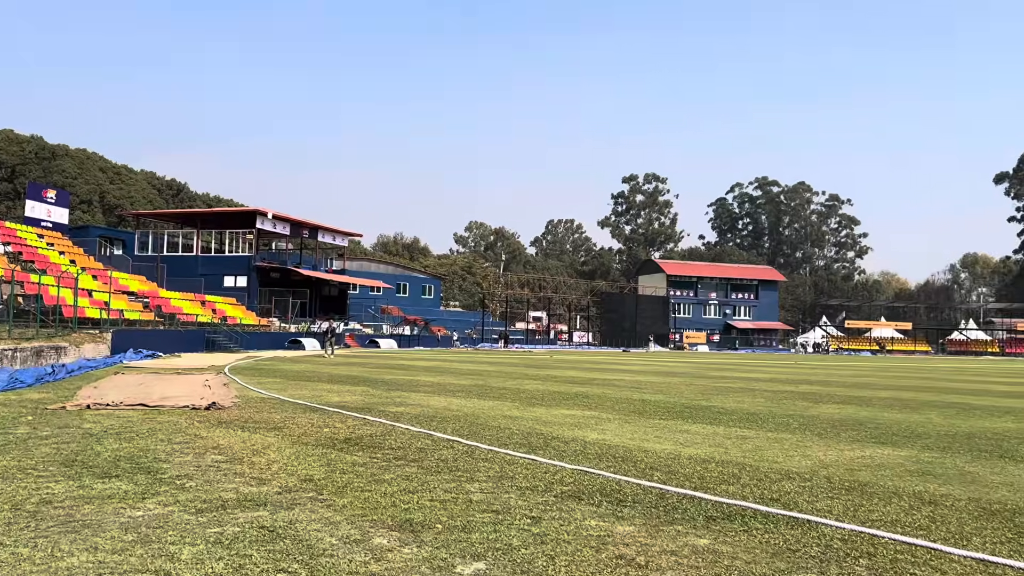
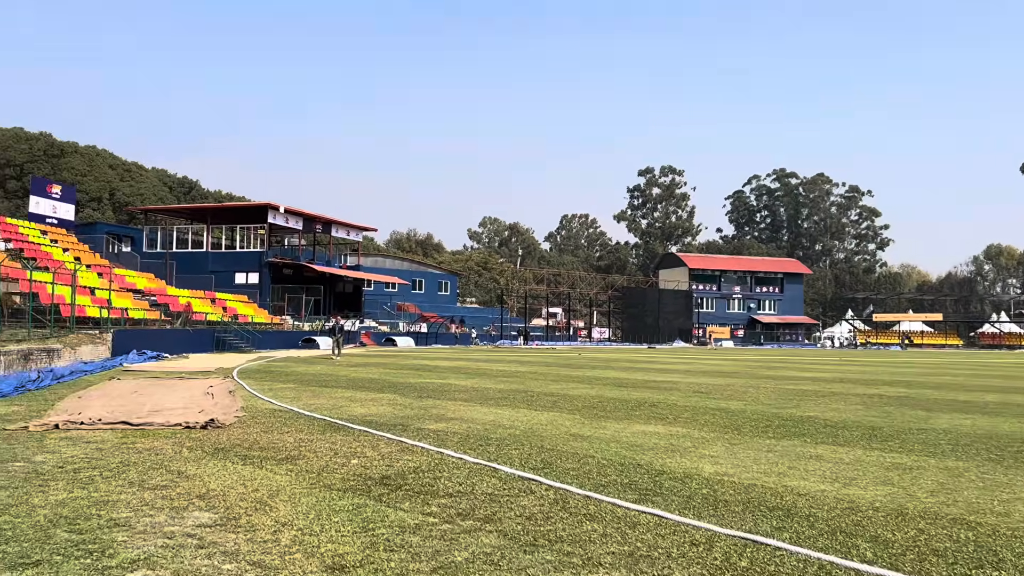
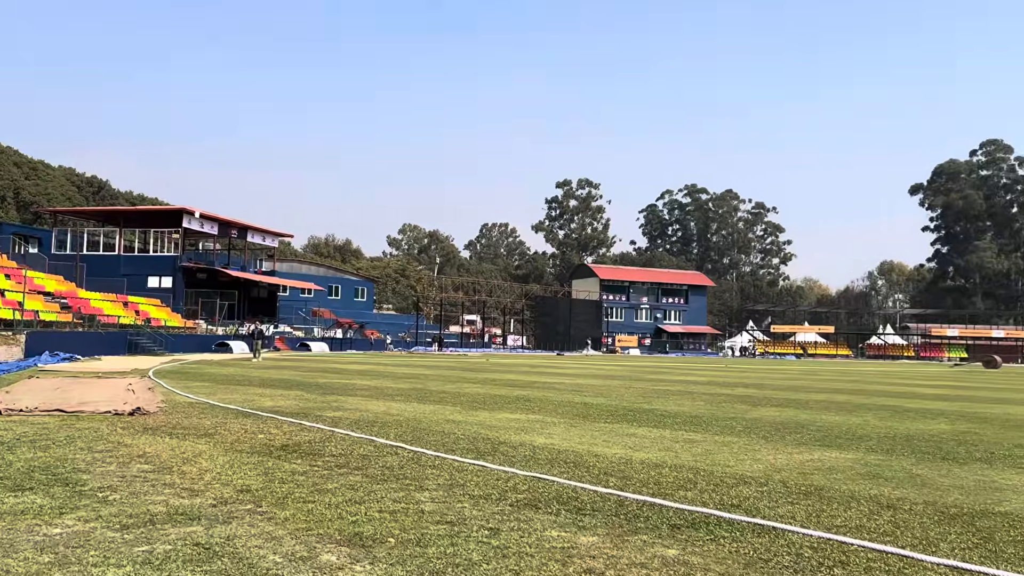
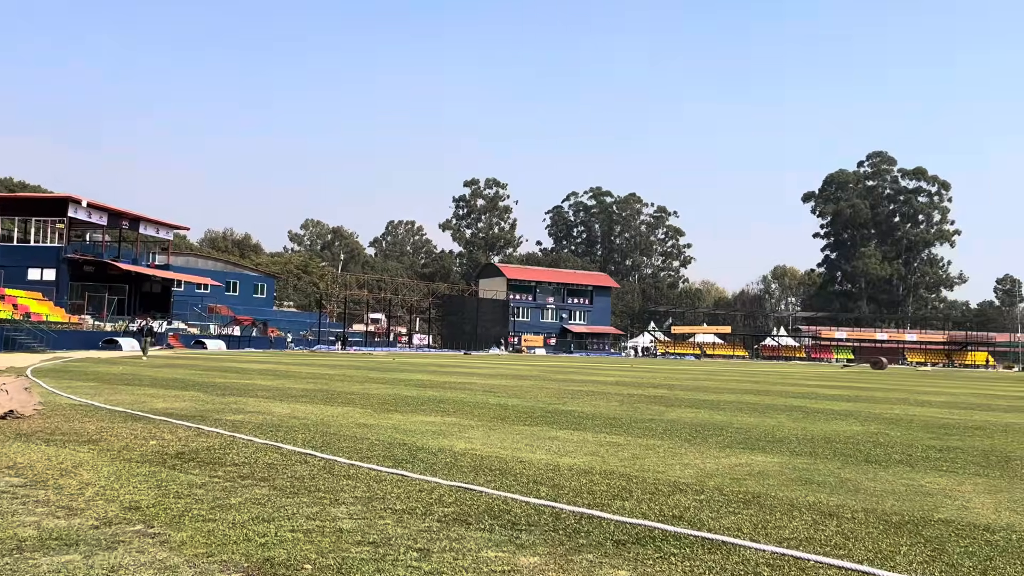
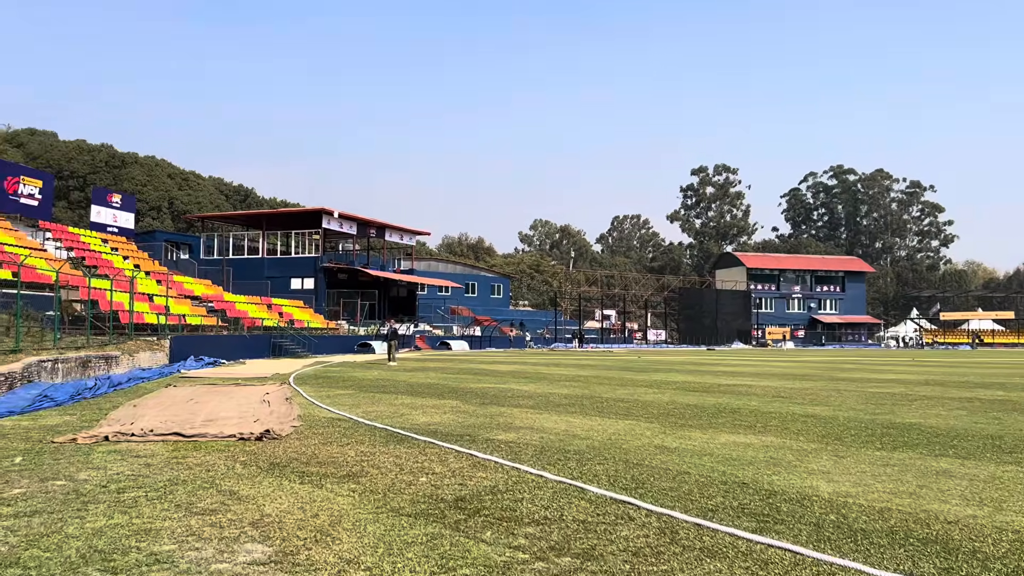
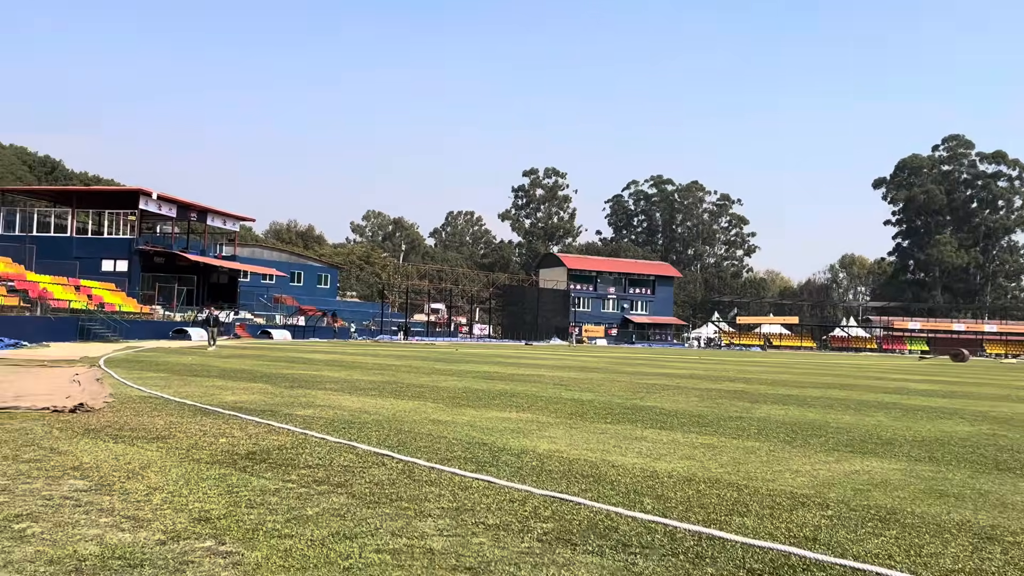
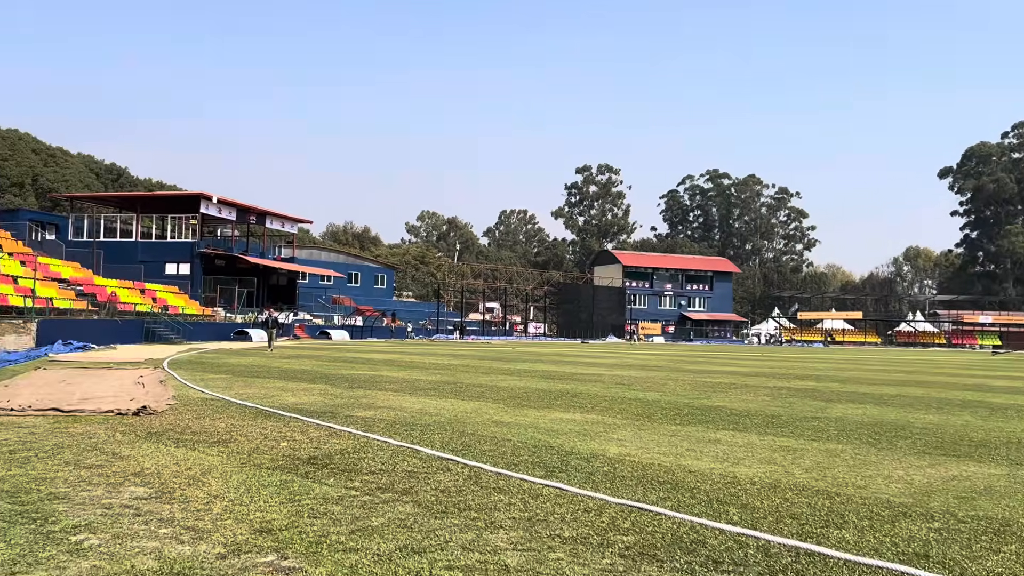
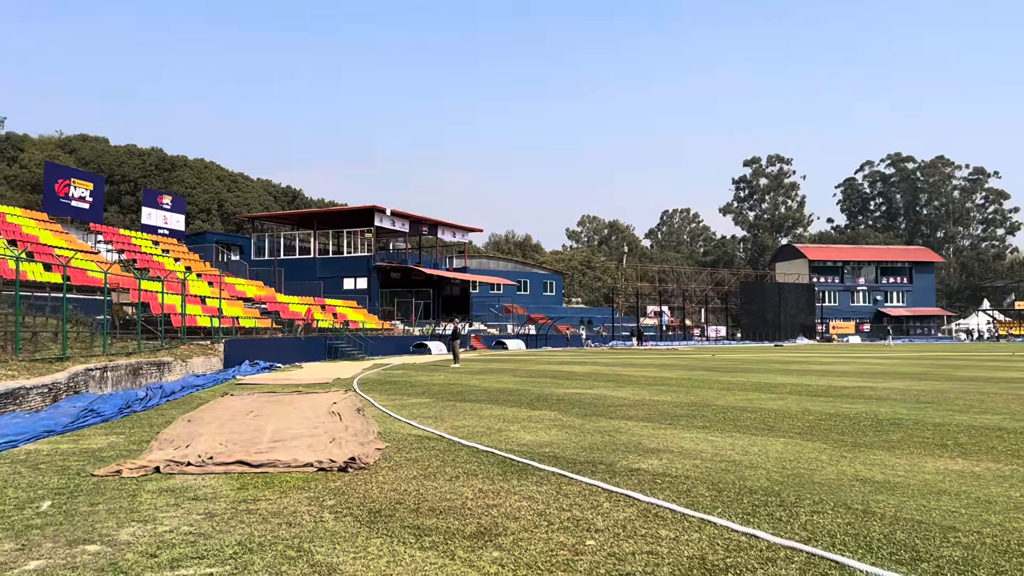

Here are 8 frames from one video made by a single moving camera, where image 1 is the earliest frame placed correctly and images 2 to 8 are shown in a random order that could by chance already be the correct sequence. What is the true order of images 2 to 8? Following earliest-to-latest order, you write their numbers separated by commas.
3, 4, 6, 7, 2, 5, 8
